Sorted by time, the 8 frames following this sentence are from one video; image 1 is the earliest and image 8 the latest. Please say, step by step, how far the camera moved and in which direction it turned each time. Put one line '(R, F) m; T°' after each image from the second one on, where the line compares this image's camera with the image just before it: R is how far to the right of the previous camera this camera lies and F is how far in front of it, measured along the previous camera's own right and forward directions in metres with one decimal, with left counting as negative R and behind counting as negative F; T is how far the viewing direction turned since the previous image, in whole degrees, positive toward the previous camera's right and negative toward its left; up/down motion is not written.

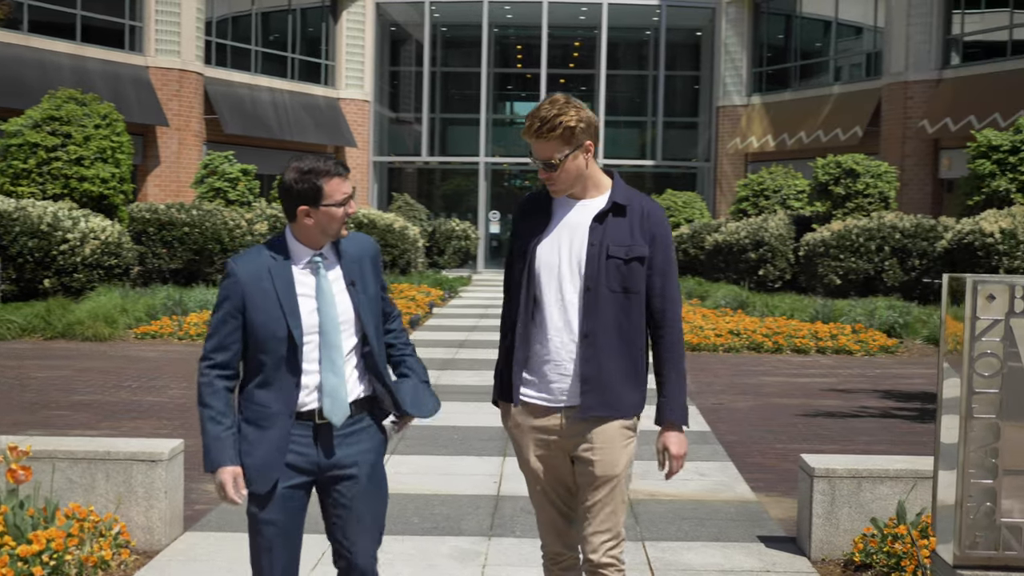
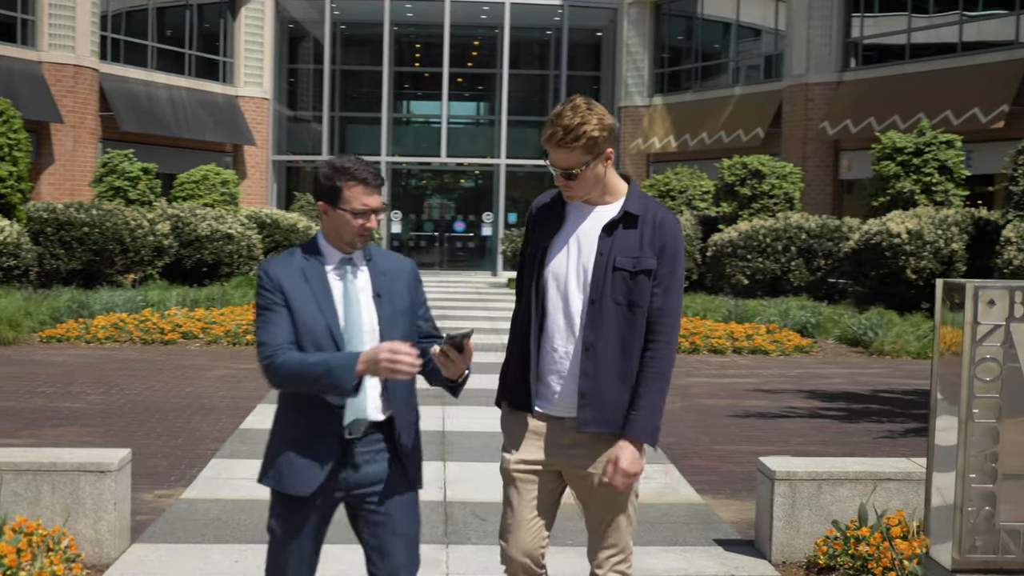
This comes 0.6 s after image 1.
(-0.3, +0.1) m; +4°
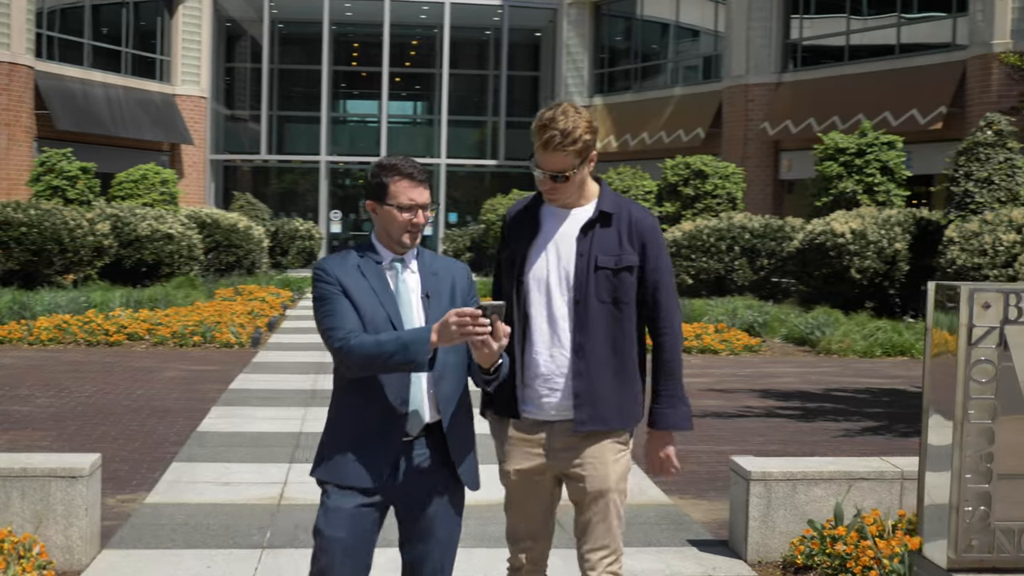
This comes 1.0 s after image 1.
(-0.2, 0.0) m; +2°
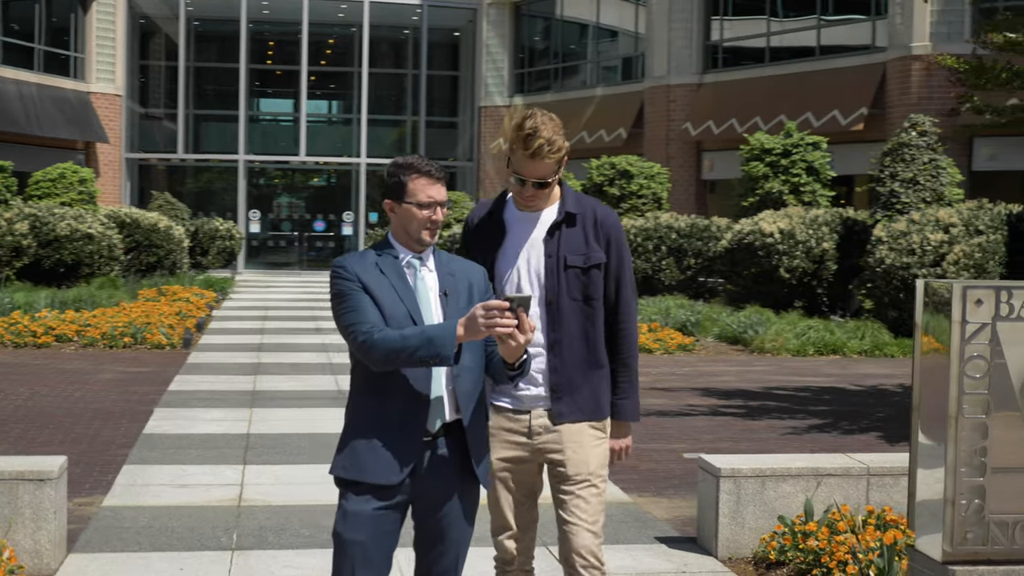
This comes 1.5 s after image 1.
(-0.3, 0.0) m; +3°
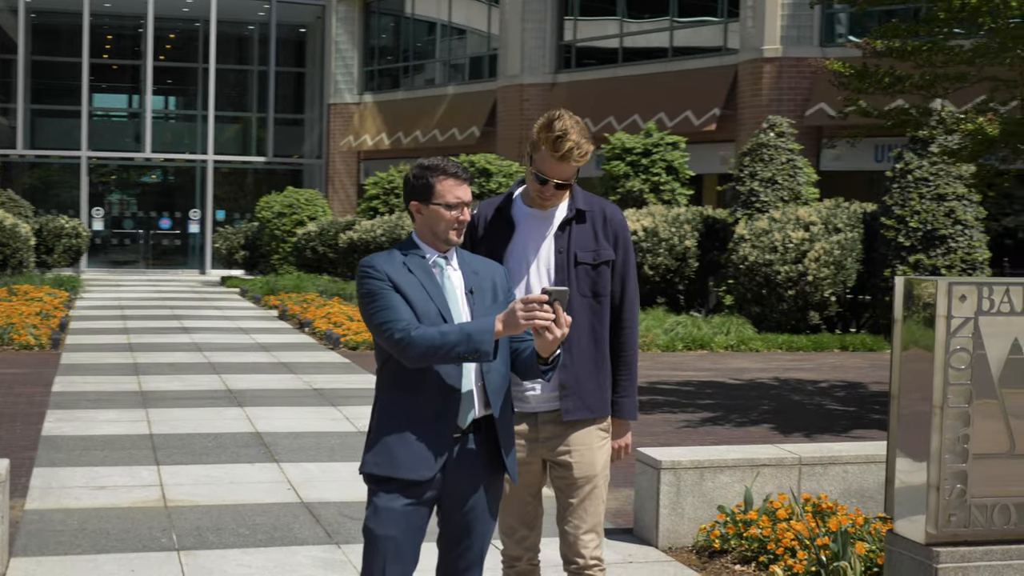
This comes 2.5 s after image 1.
(-0.5, -0.1) m; +6°
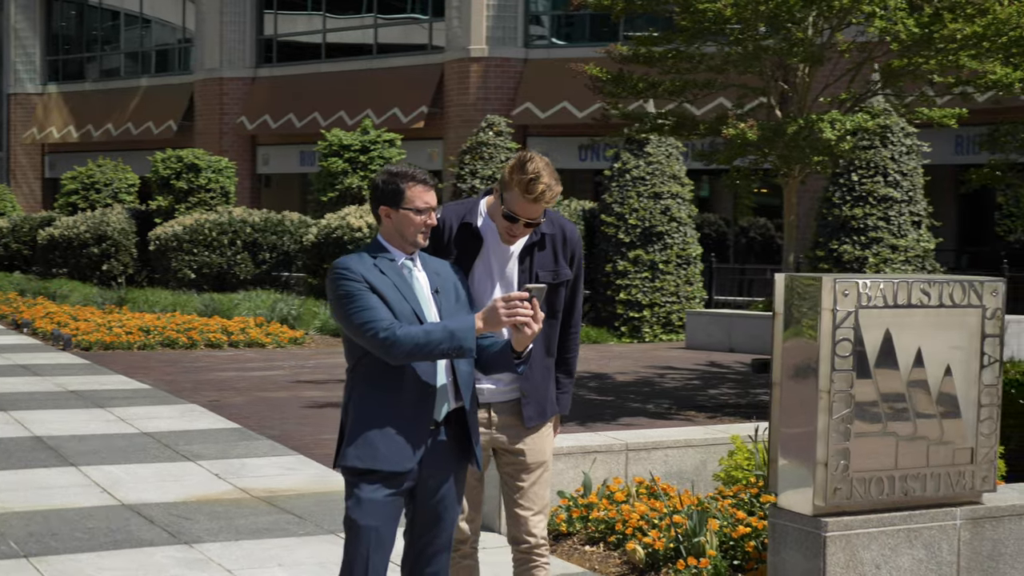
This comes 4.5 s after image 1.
(-0.8, -0.1) m; +13°
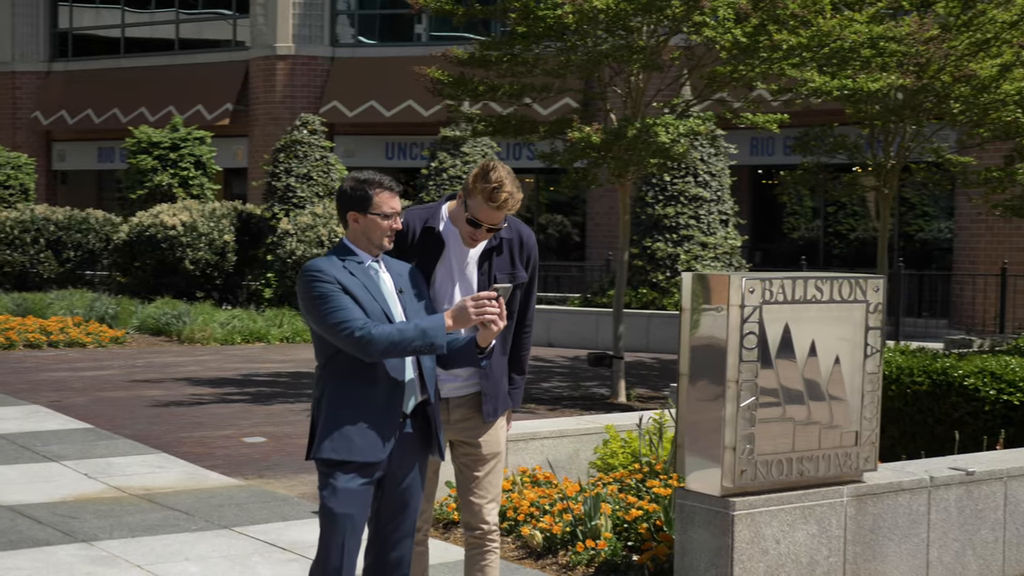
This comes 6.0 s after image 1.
(-0.5, -0.2) m; +8°
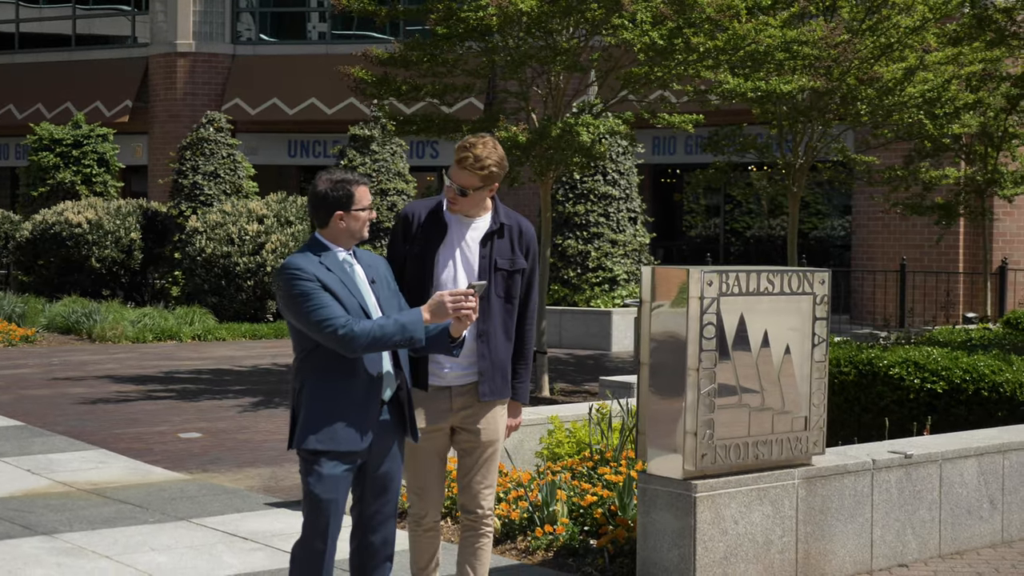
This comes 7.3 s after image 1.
(-0.3, -0.2) m; +4°
